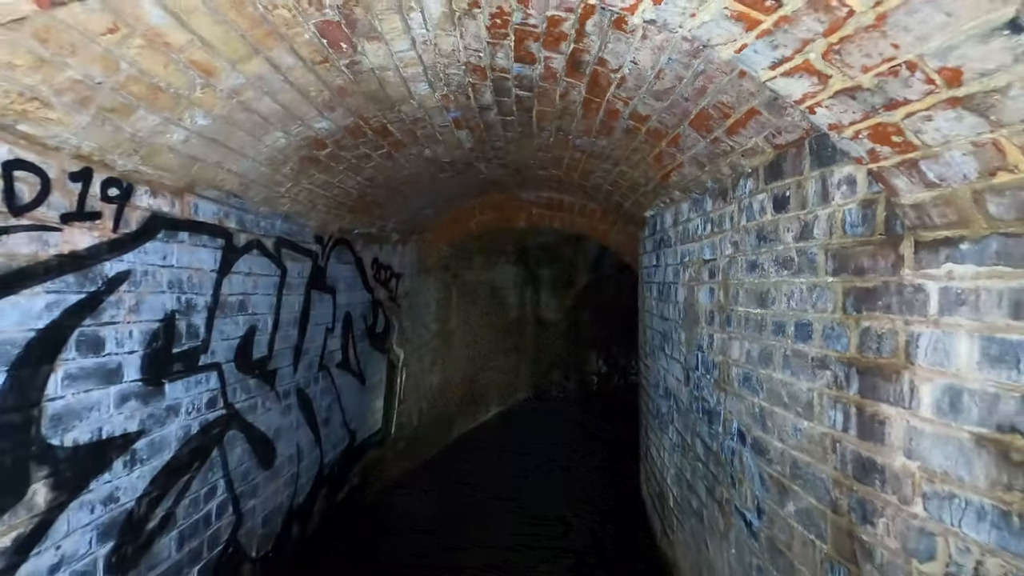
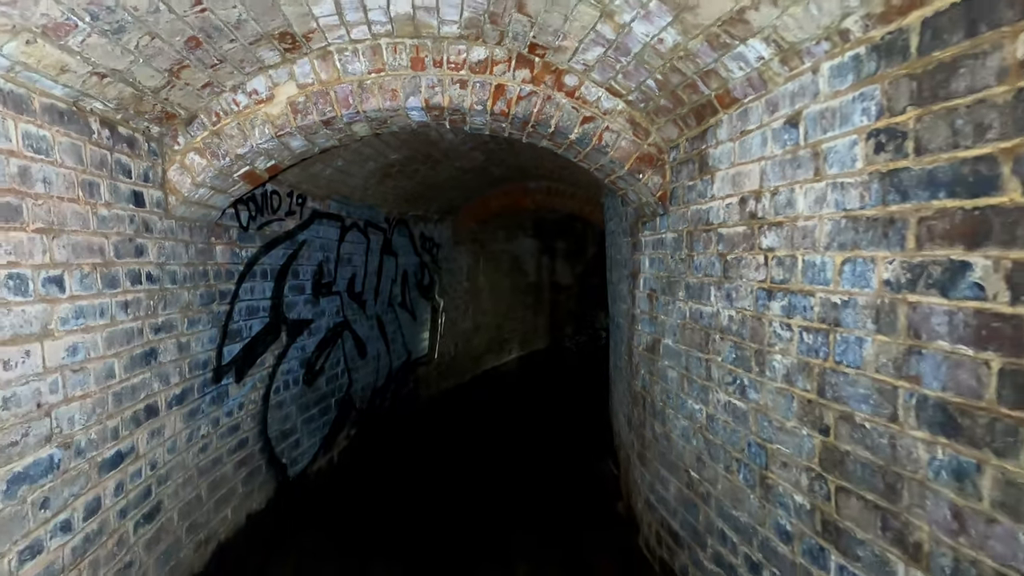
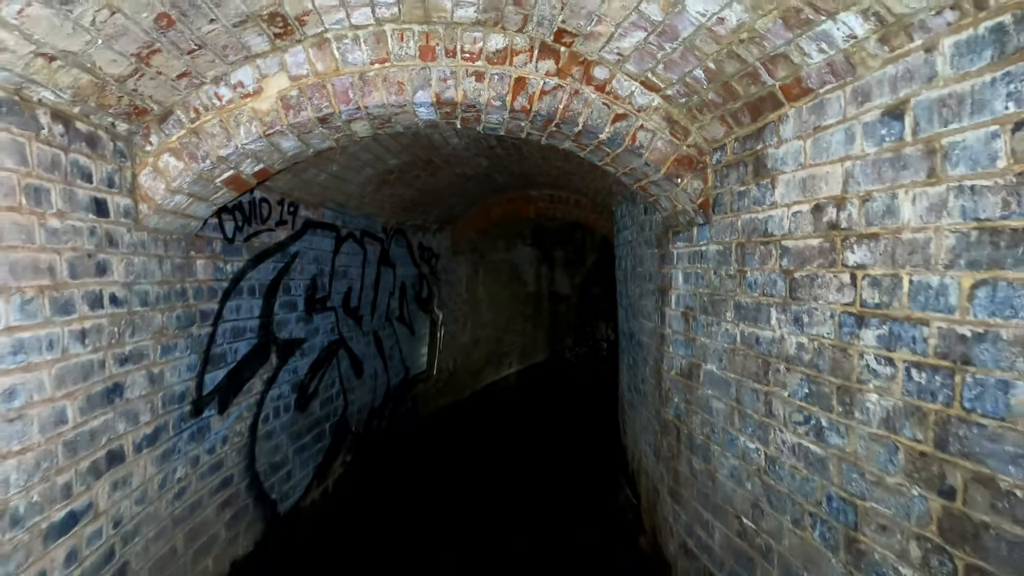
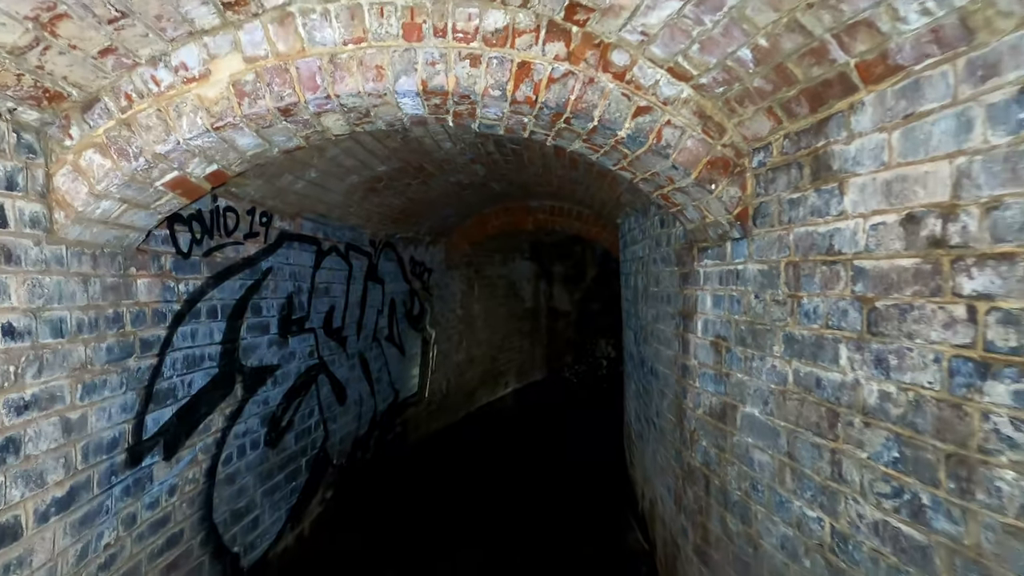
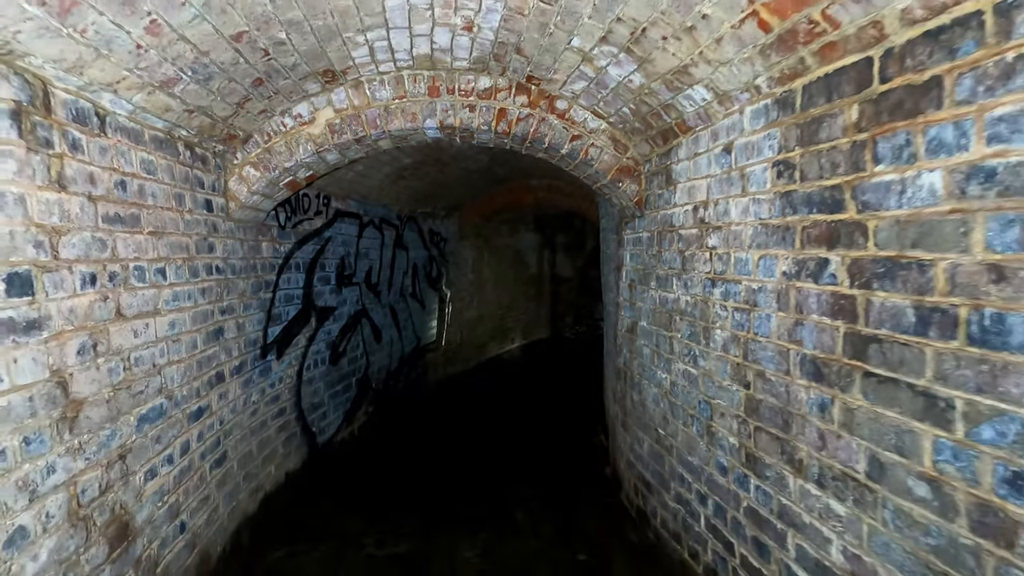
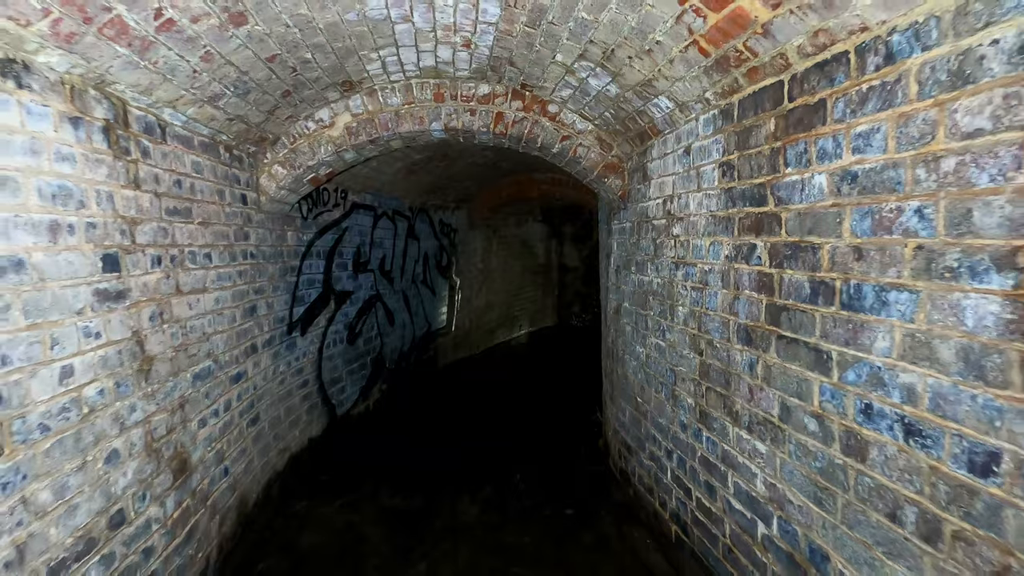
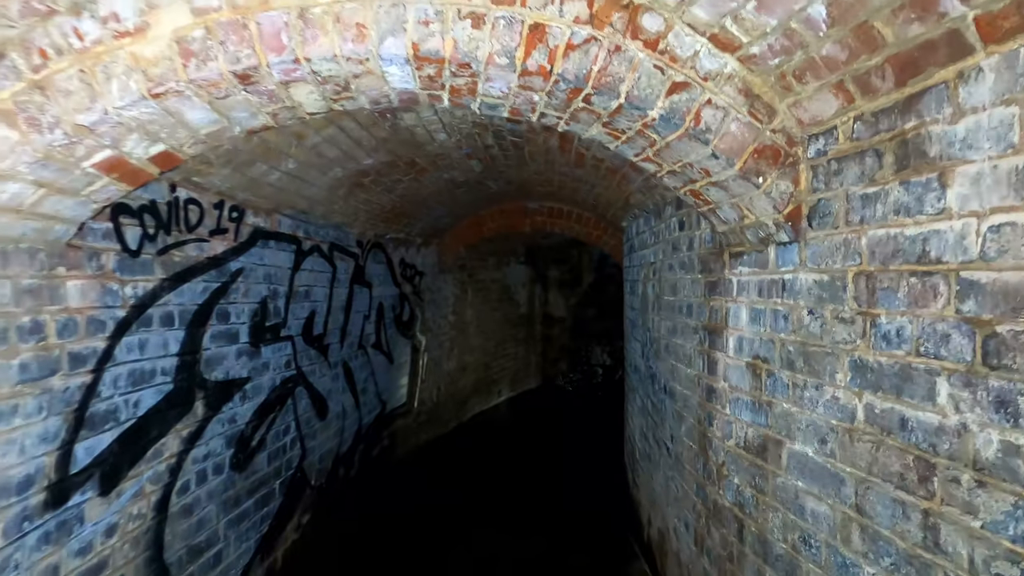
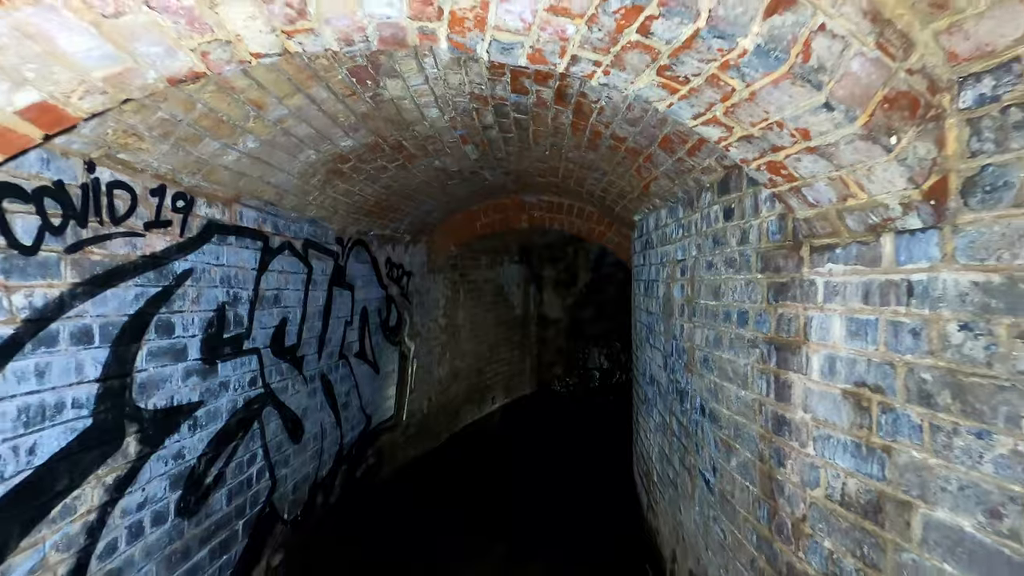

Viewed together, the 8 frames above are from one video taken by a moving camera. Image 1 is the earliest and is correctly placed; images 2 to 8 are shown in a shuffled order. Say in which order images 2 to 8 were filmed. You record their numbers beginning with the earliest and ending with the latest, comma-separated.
8, 7, 4, 3, 2, 5, 6
